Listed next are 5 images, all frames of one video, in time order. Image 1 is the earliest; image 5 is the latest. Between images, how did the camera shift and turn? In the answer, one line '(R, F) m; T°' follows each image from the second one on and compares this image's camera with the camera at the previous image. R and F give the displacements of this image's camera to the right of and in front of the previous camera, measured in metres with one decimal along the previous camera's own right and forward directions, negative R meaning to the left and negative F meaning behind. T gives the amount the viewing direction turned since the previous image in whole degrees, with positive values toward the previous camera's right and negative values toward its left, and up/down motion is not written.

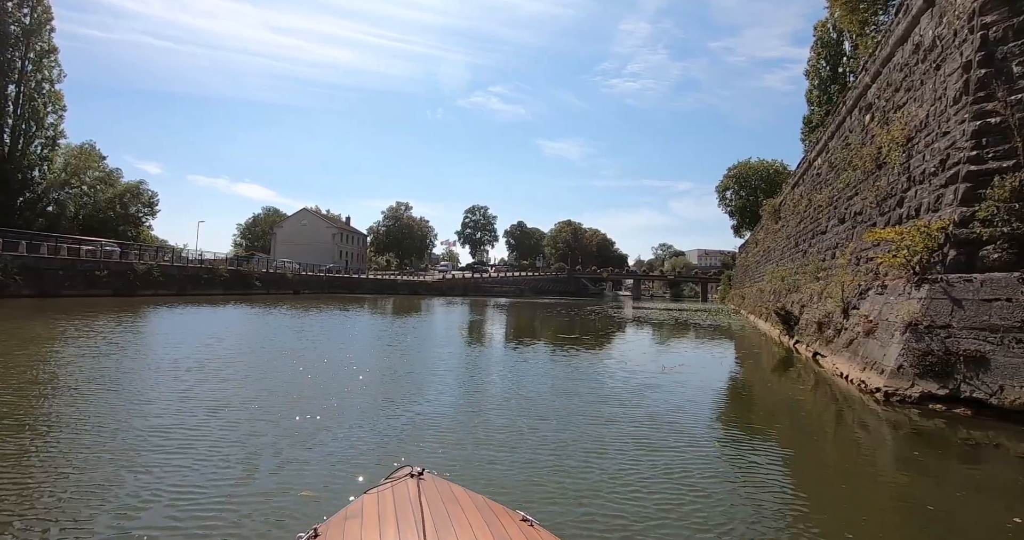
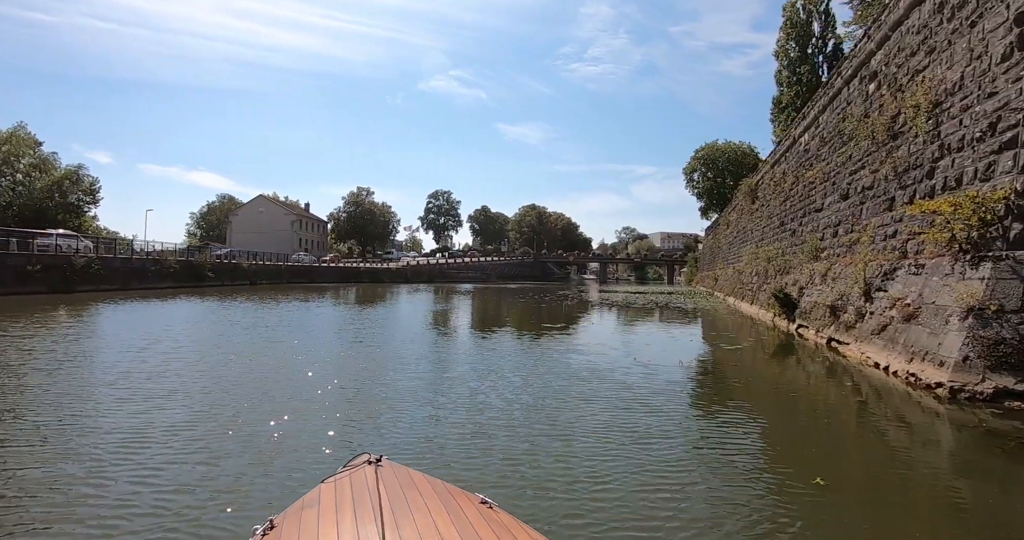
(-0.4, +1.1) m; +4°
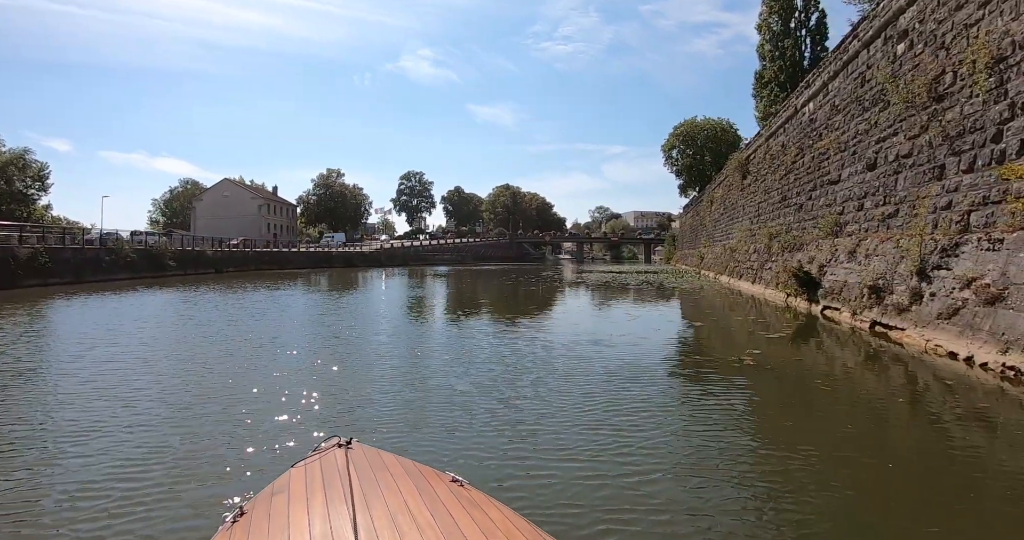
(-0.5, +1.1) m; +3°
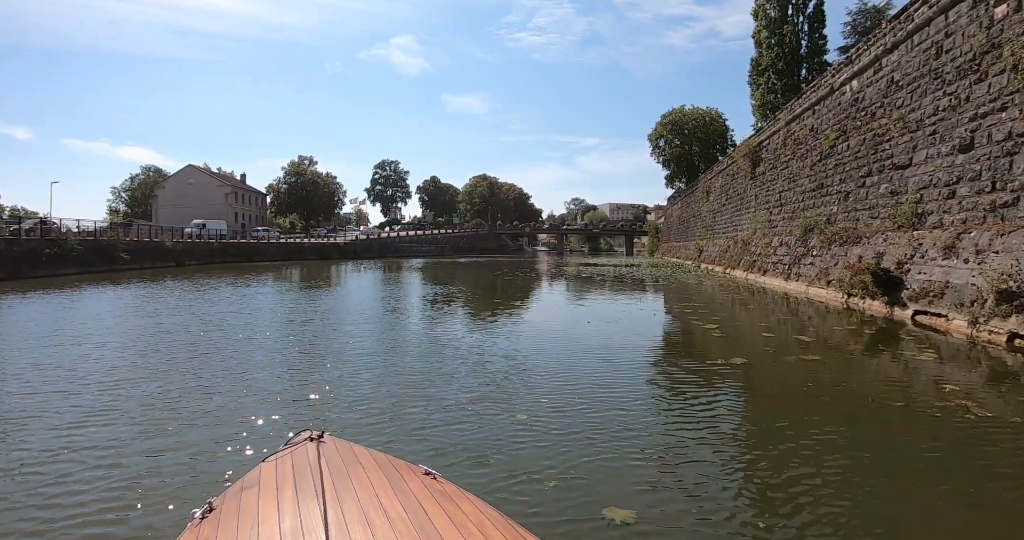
(-1.0, +1.8) m; +3°
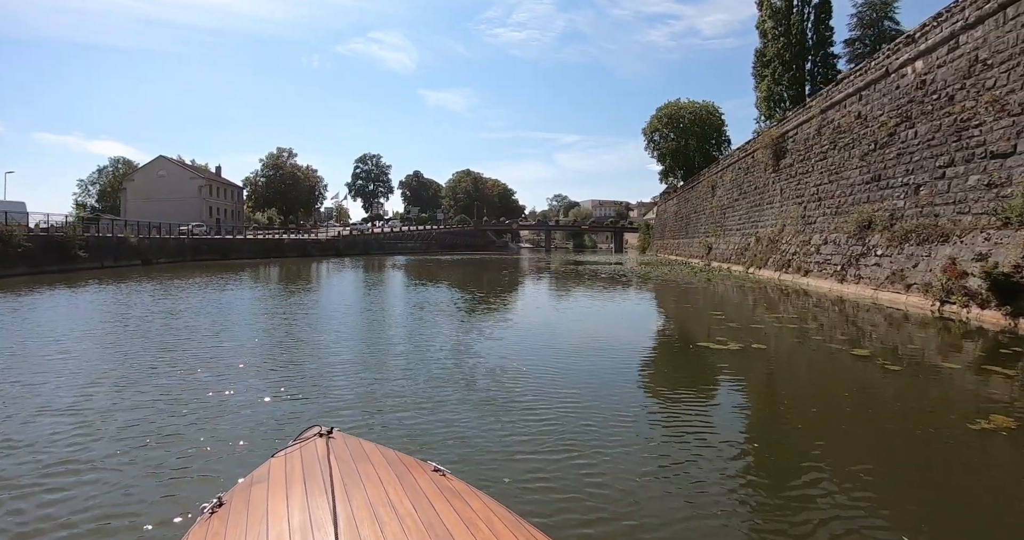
(-1.1, +1.7) m; +2°
